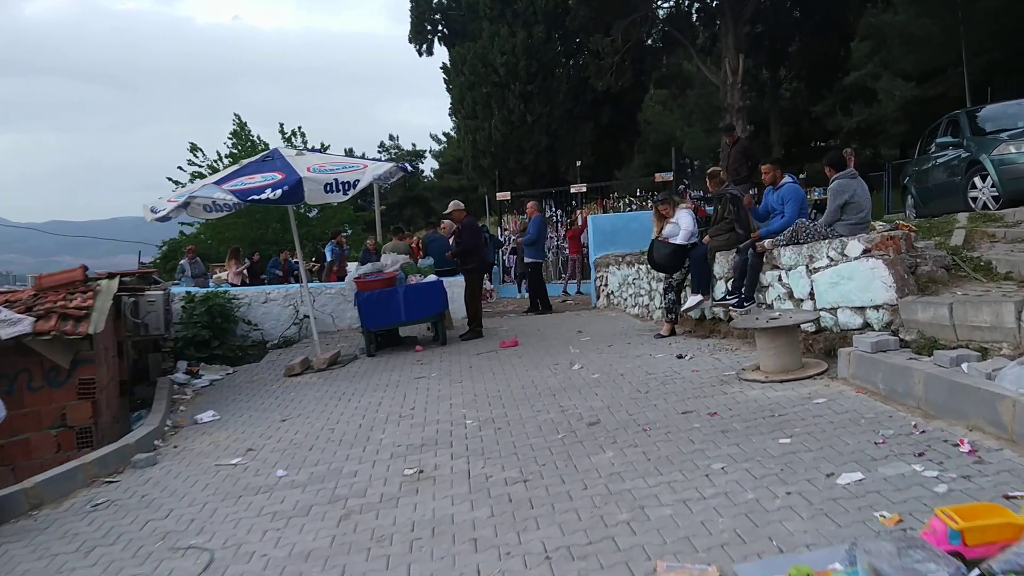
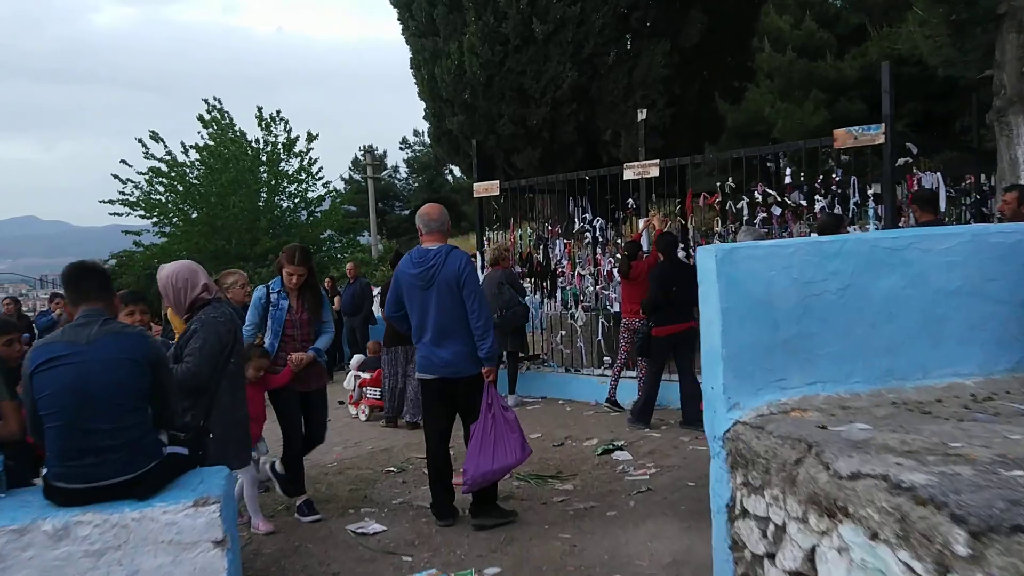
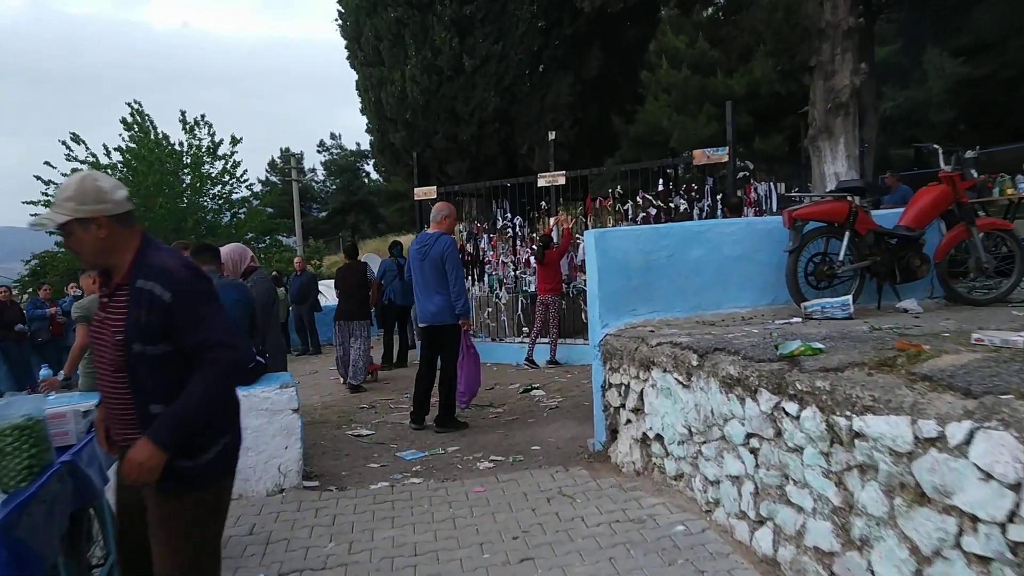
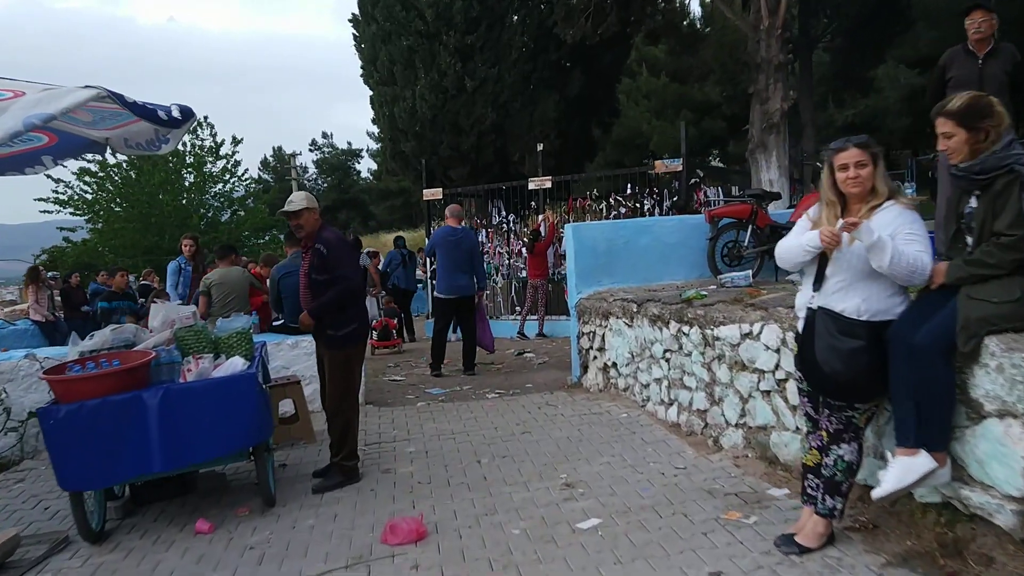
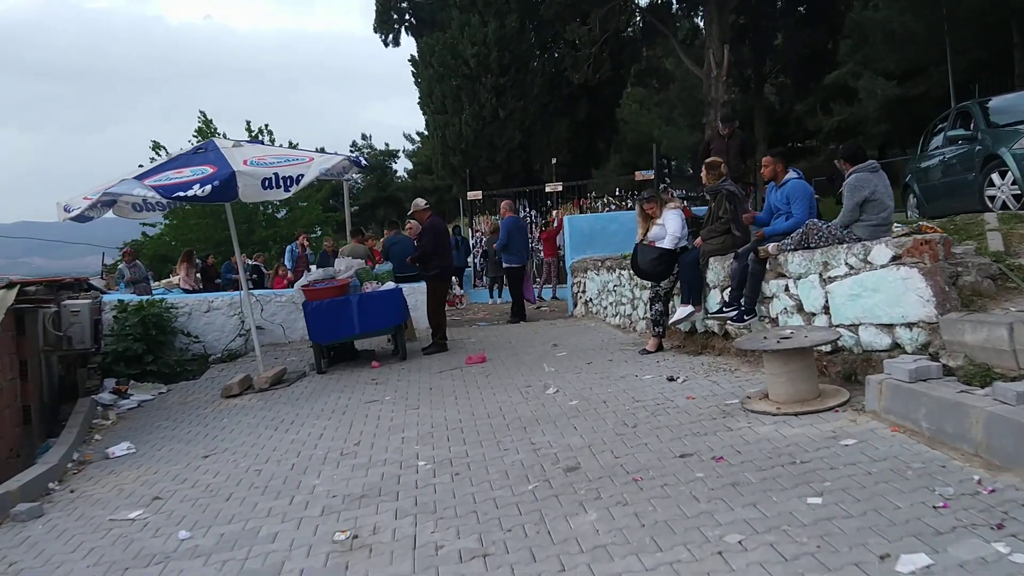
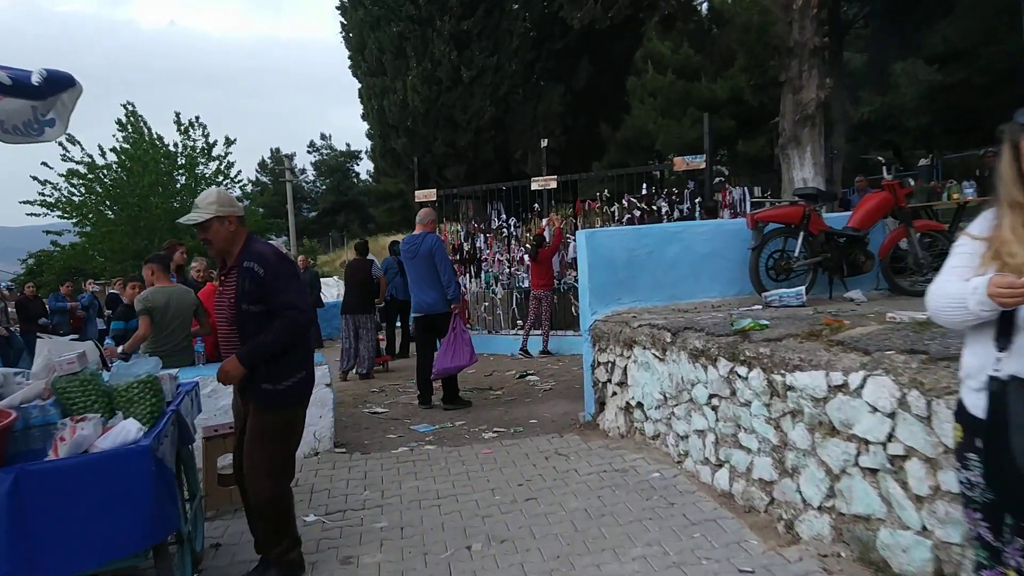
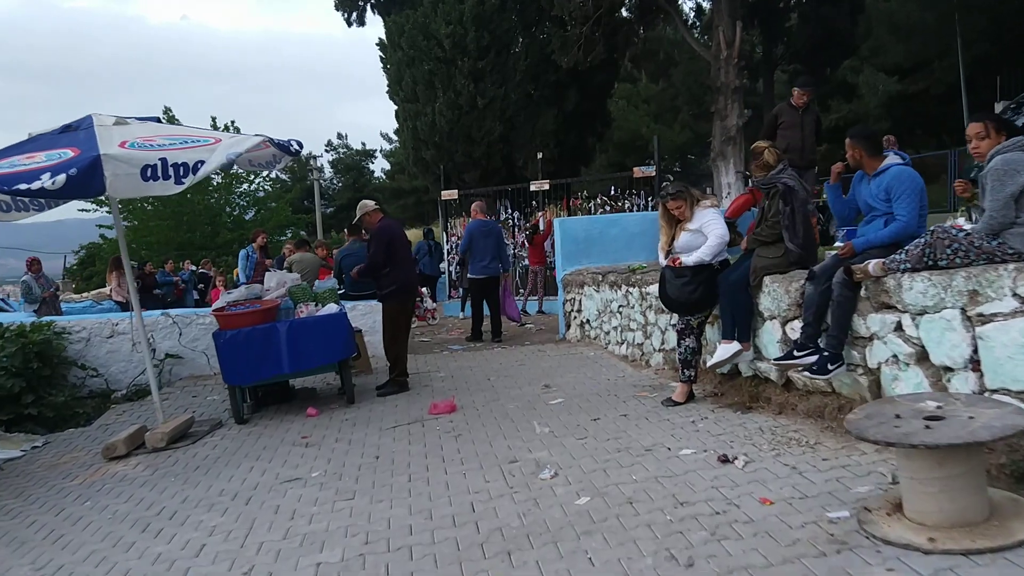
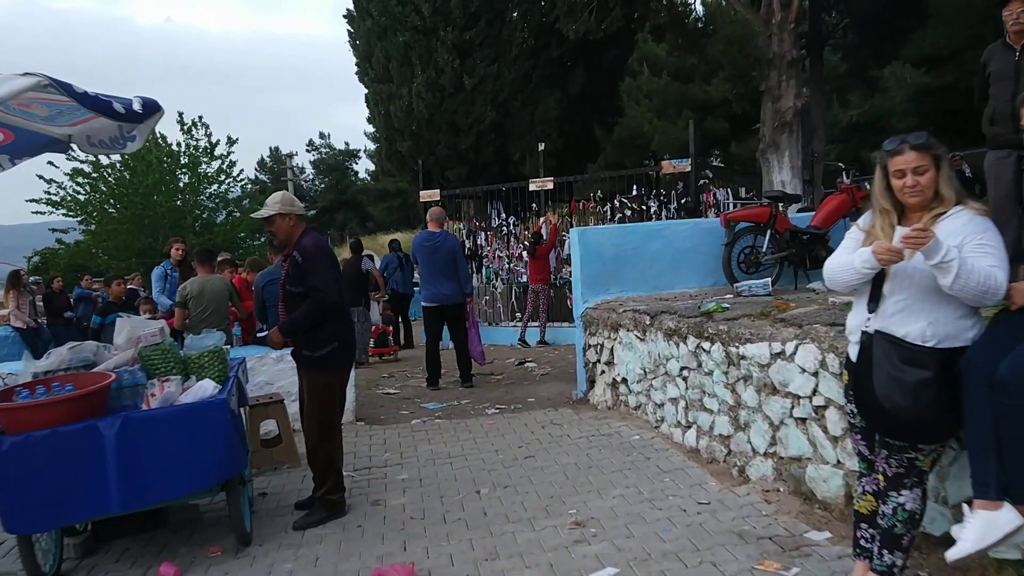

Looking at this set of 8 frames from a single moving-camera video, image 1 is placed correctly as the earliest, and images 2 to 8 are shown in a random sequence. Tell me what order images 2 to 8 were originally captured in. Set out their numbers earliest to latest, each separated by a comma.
5, 7, 4, 8, 6, 3, 2
